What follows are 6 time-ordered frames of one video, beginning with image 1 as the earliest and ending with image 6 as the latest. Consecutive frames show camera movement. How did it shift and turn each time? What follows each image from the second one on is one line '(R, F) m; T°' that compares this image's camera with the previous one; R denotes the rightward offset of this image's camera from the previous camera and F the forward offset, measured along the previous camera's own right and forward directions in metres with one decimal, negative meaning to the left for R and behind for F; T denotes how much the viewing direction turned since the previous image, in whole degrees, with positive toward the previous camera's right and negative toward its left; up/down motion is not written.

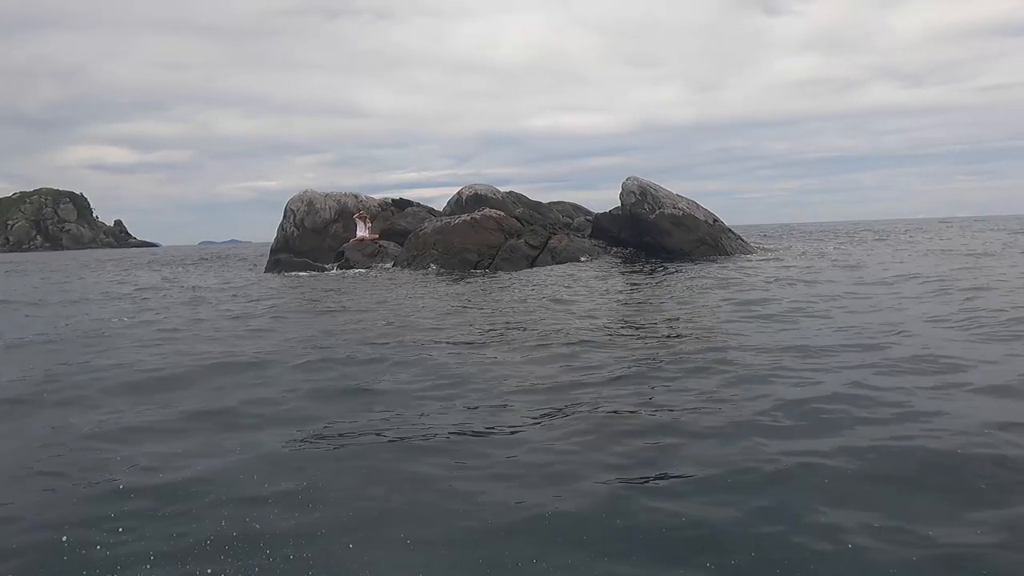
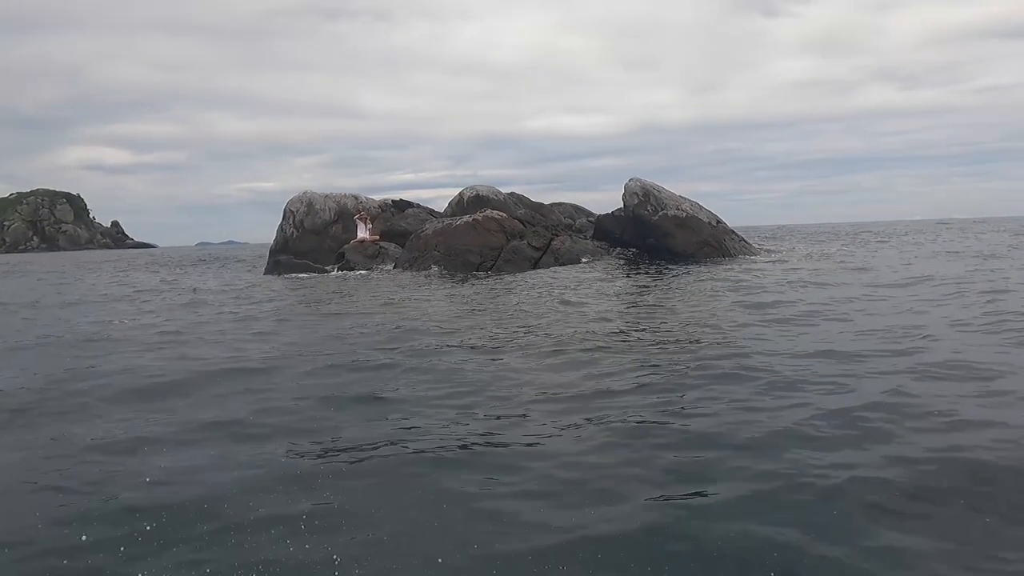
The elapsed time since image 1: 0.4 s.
(+4.7, -13.2) m; -3°
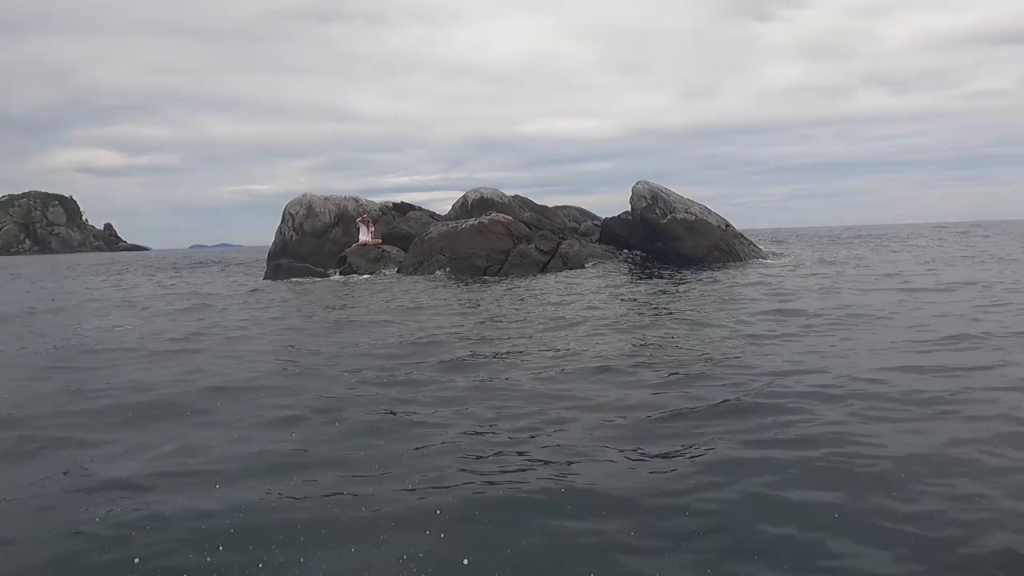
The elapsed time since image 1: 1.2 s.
(-3.5, +2.7) m; 0°
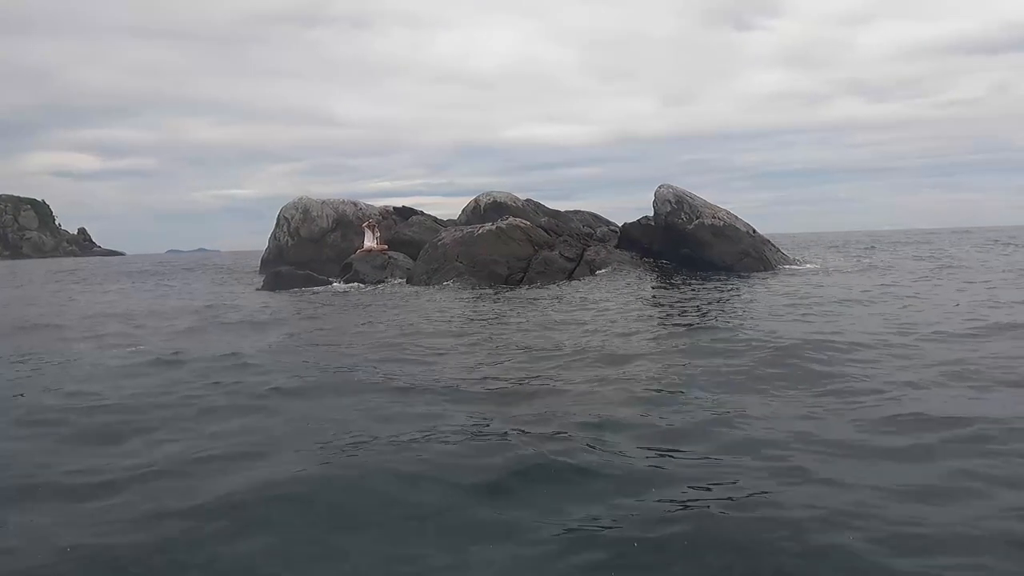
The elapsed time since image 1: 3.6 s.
(-10.3, +8.4) m; +1°
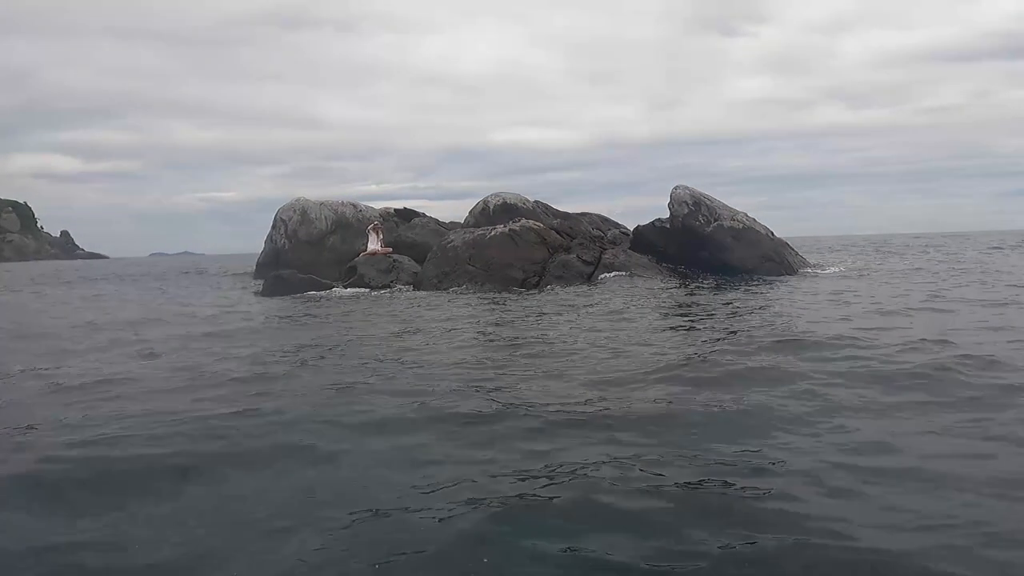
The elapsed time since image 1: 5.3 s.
(-6.3, +5.5) m; 0°
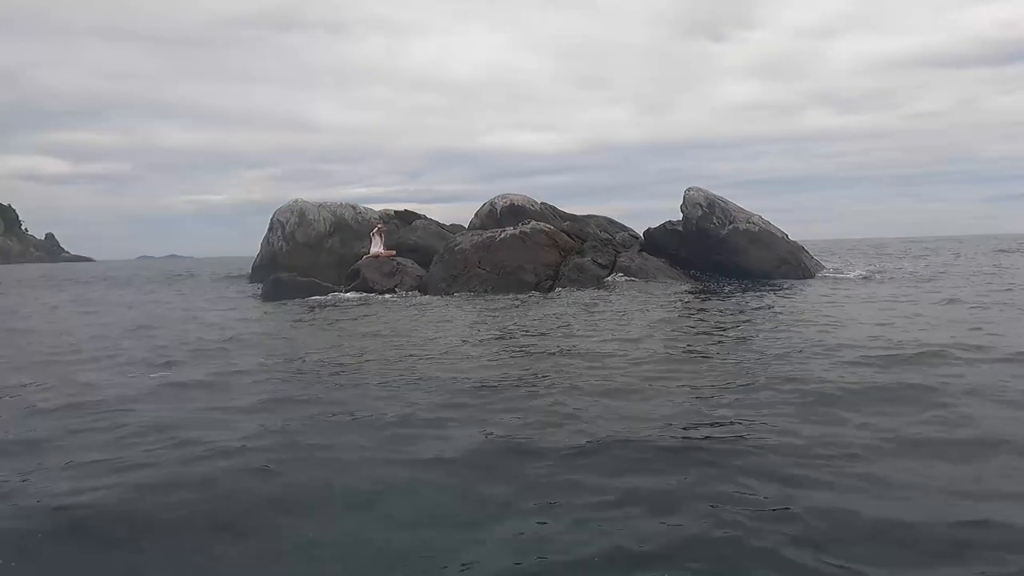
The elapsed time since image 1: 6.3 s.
(-5.3, +4.5) m; 0°
